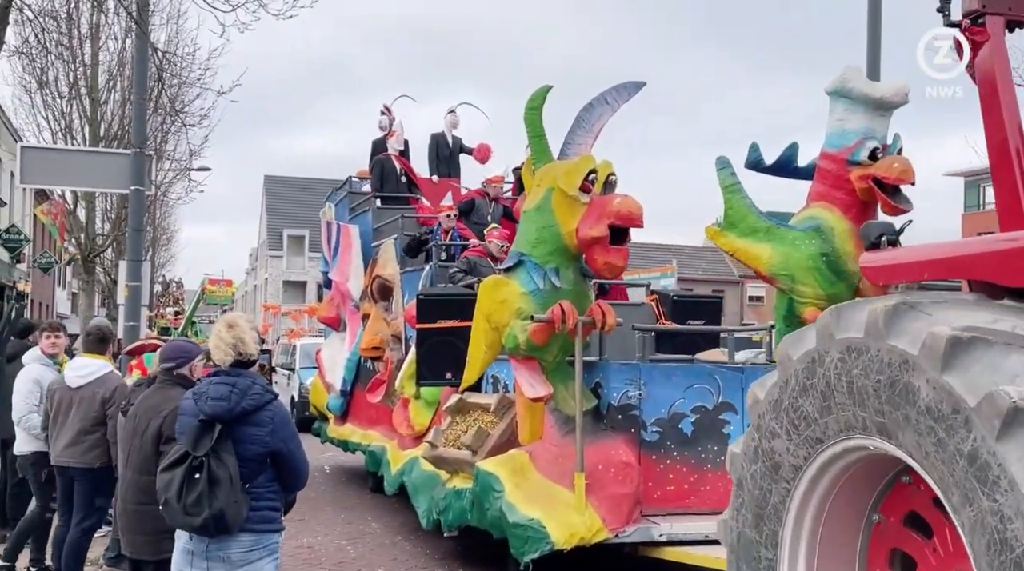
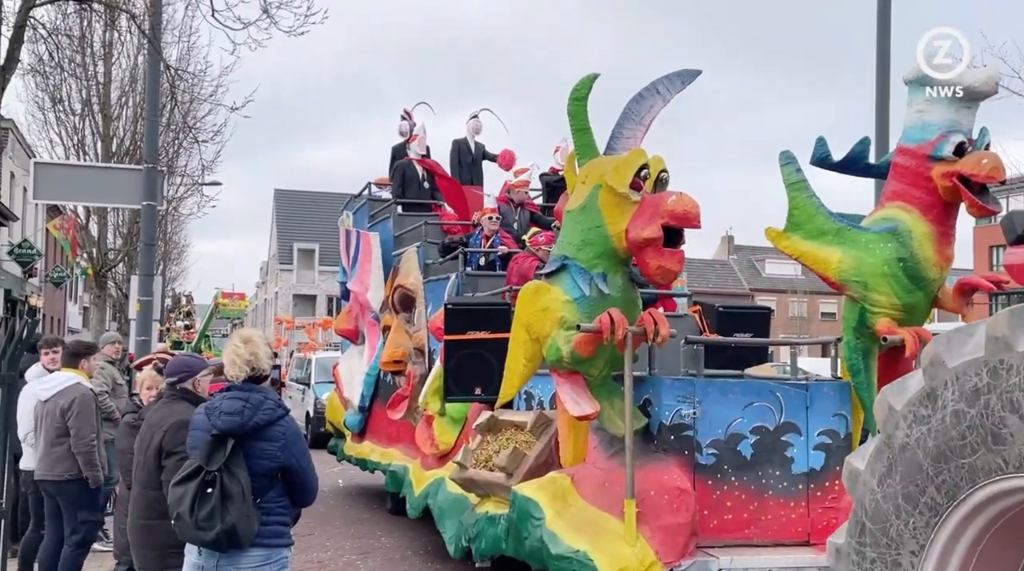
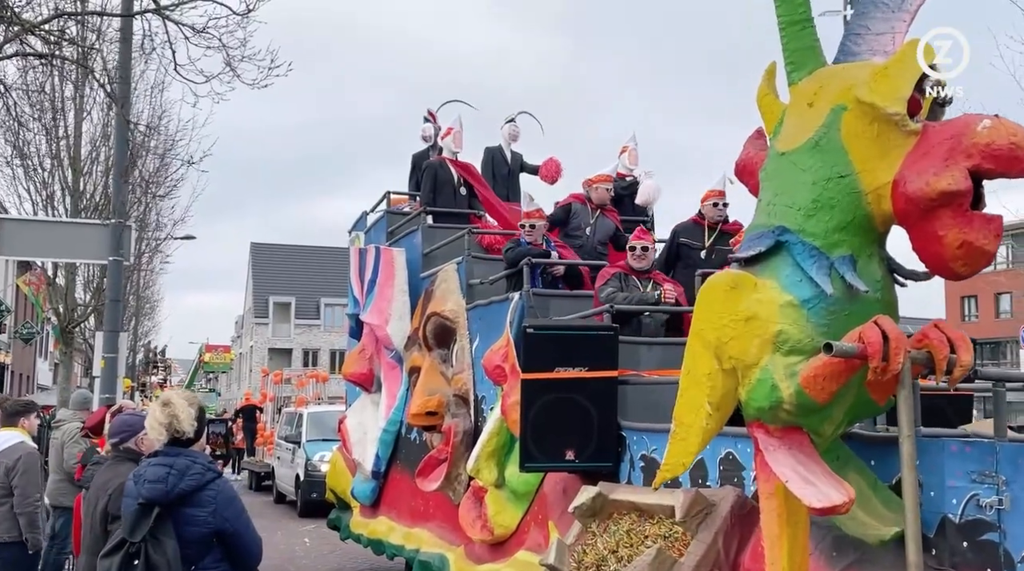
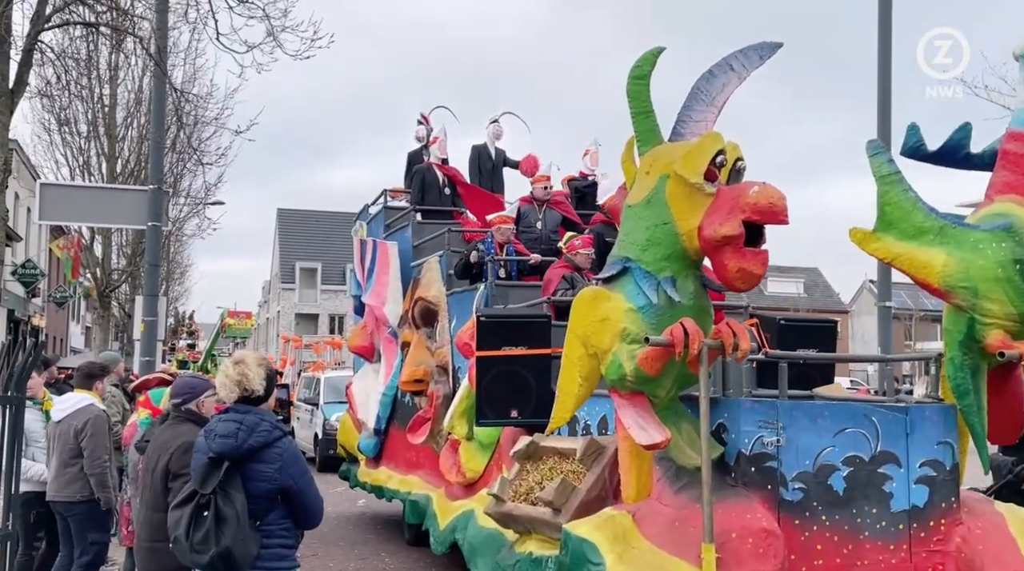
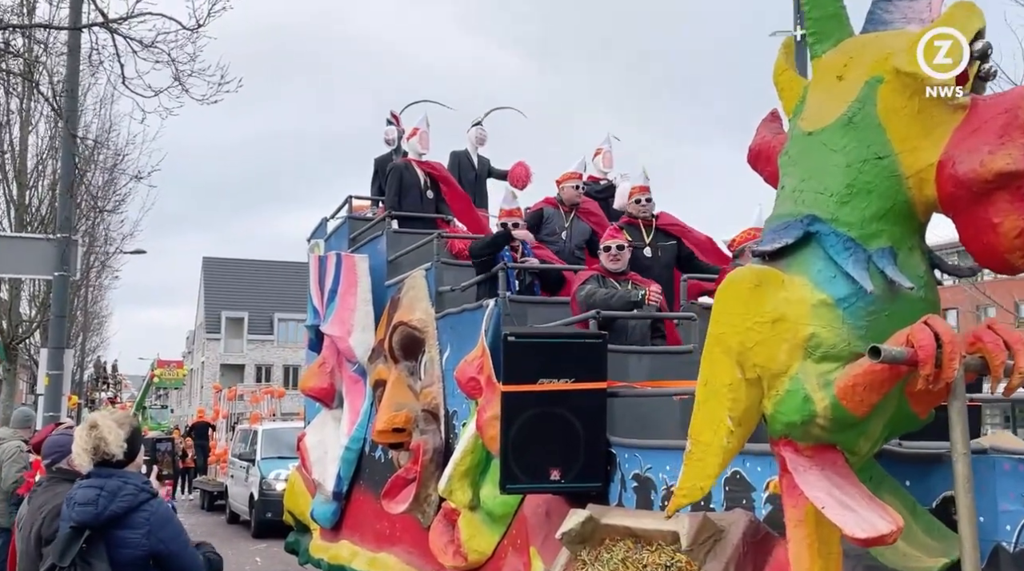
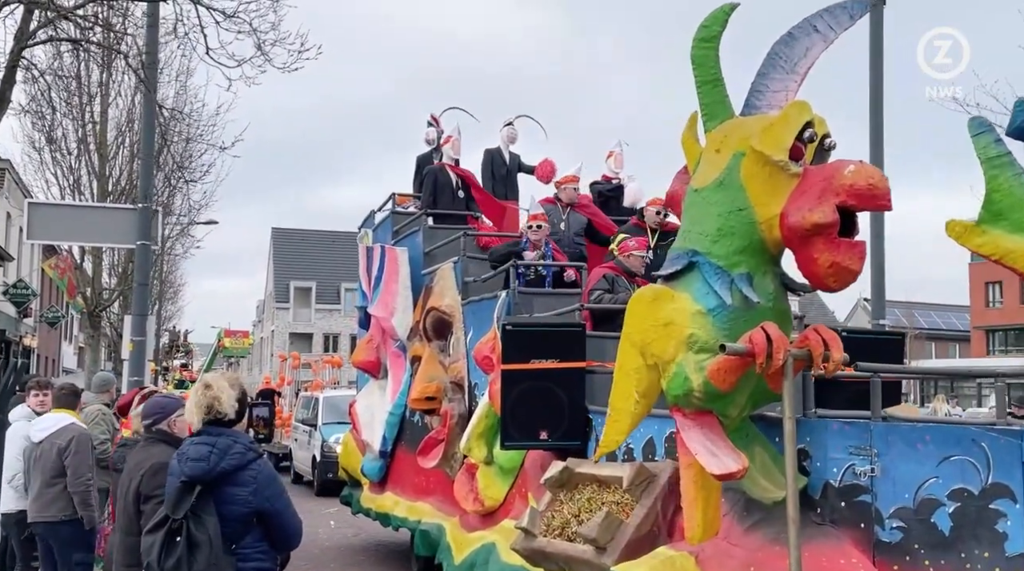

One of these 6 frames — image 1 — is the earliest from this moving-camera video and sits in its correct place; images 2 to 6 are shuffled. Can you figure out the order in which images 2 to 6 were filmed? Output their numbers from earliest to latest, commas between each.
2, 4, 6, 3, 5
